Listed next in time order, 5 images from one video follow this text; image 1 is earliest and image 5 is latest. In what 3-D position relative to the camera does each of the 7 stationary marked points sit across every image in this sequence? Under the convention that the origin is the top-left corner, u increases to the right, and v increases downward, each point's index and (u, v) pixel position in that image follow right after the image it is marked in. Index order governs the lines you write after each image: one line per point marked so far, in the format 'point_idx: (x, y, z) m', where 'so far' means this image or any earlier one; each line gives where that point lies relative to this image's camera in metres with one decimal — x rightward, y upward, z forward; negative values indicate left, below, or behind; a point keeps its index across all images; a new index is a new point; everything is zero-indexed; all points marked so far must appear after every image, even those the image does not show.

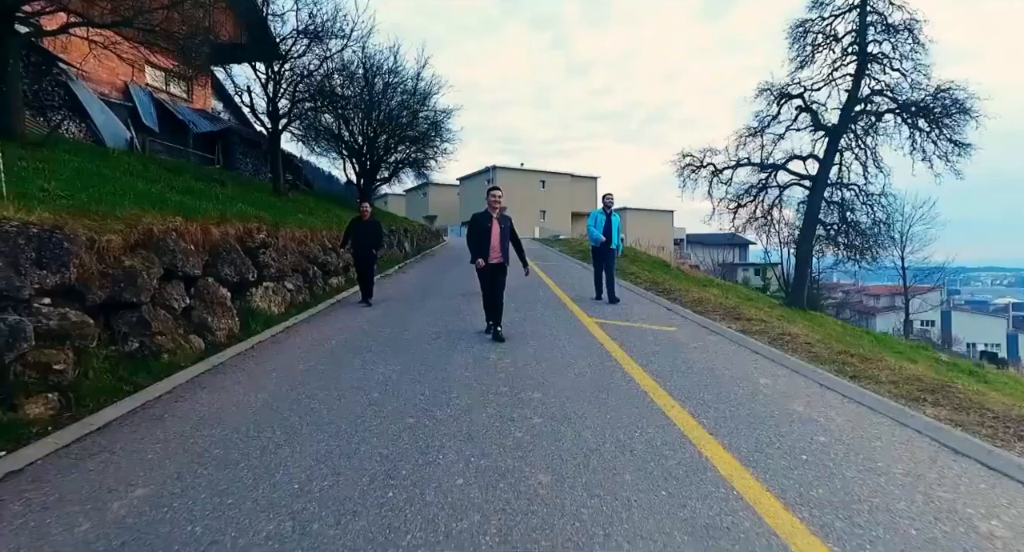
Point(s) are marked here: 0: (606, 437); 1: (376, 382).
0: (+0.7, -1.3, +3.5) m
1: (-1.5, -1.2, +5.0) m
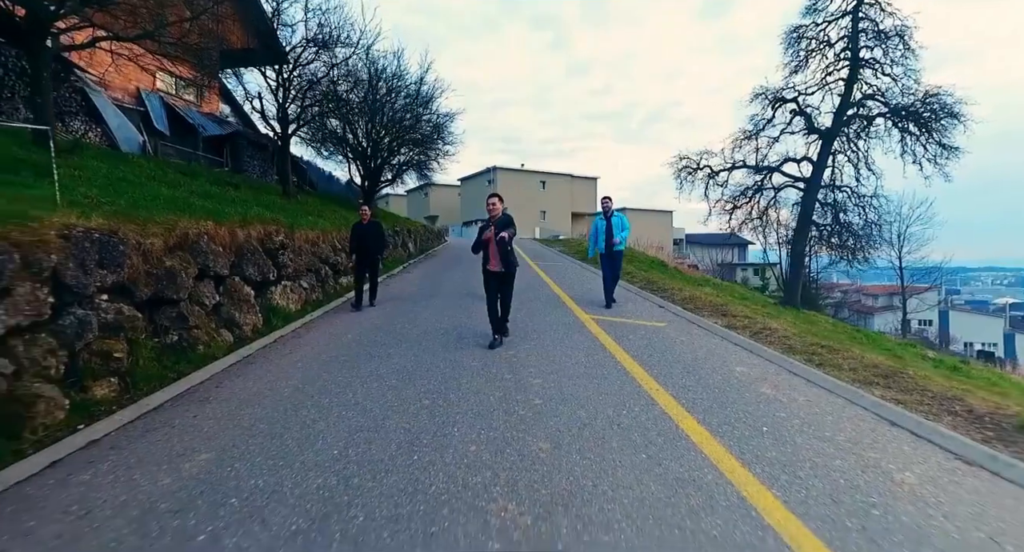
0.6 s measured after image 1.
0: (+0.8, -1.2, +4.0) m
1: (-1.5, -1.2, +5.6) m
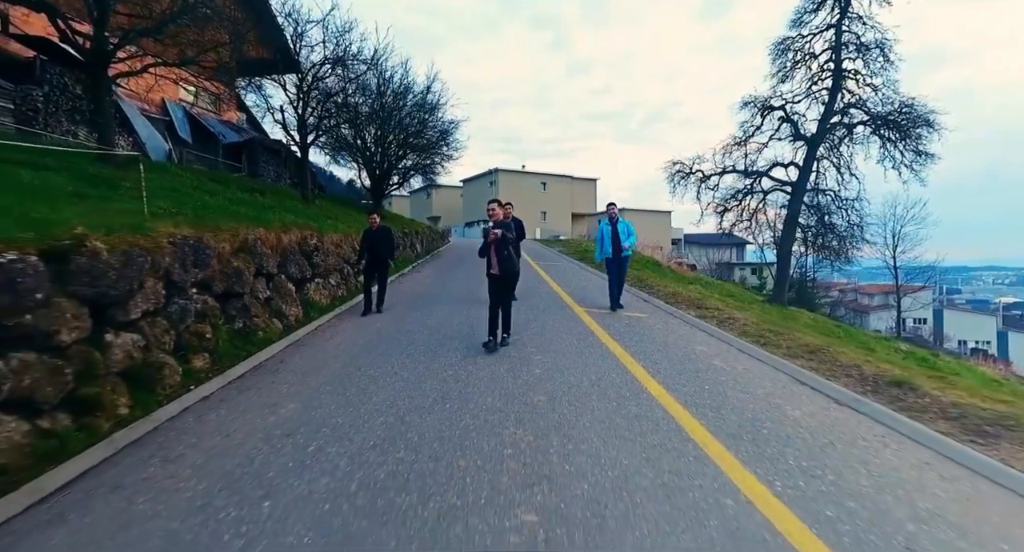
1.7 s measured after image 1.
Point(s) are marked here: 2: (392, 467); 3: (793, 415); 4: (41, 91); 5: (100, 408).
0: (+0.9, -1.2, +5.3) m
1: (-1.4, -1.2, +6.8) m
2: (-0.9, -1.5, +3.5) m
3: (+2.5, -1.3, +4.0) m
4: (-15.2, +6.0, +14.3) m
5: (-3.8, -1.2, +4.1) m
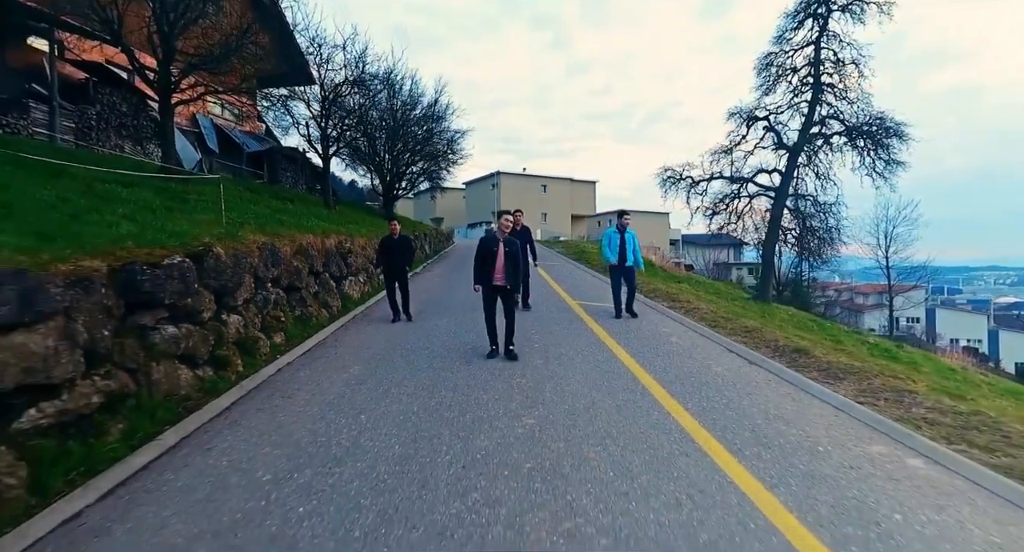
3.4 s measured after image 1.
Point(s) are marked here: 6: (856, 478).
0: (+0.9, -1.2, +7.0) m
1: (-1.4, -1.1, +8.5) m
2: (-0.9, -1.4, +5.2) m
3: (+2.6, -1.2, +5.7) m
4: (-15.1, +6.0, +16.0) m
5: (-3.8, -1.2, +5.8) m
6: (+2.5, -1.5, +3.2) m
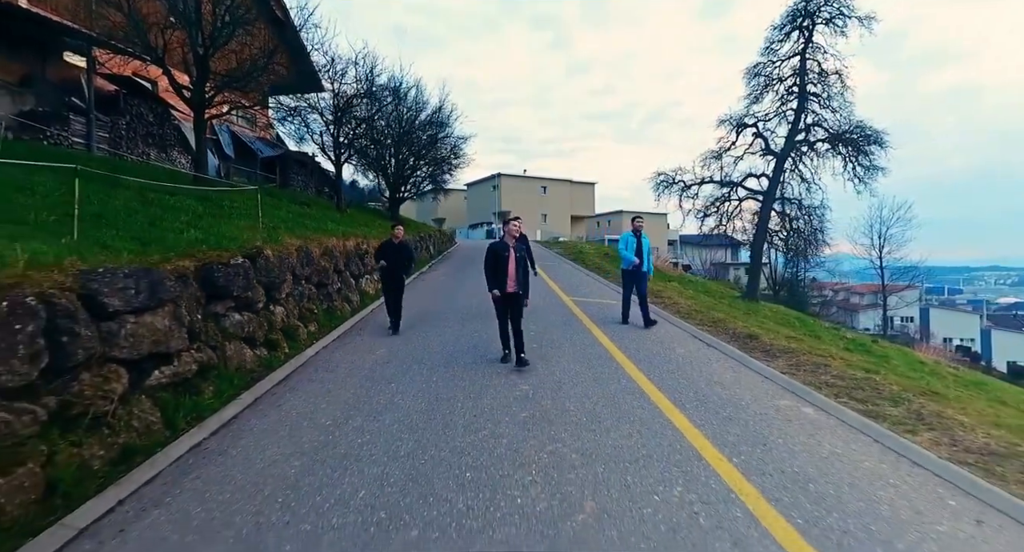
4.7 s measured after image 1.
0: (+0.9, -1.1, +8.2) m
1: (-1.4, -1.1, +9.7) m
2: (-0.9, -1.4, +6.4) m
3: (+2.6, -1.2, +6.9) m
4: (-15.1, +6.1, +17.2) m
5: (-3.8, -1.1, +7.1) m
6: (+2.5, -1.4, +4.5) m
